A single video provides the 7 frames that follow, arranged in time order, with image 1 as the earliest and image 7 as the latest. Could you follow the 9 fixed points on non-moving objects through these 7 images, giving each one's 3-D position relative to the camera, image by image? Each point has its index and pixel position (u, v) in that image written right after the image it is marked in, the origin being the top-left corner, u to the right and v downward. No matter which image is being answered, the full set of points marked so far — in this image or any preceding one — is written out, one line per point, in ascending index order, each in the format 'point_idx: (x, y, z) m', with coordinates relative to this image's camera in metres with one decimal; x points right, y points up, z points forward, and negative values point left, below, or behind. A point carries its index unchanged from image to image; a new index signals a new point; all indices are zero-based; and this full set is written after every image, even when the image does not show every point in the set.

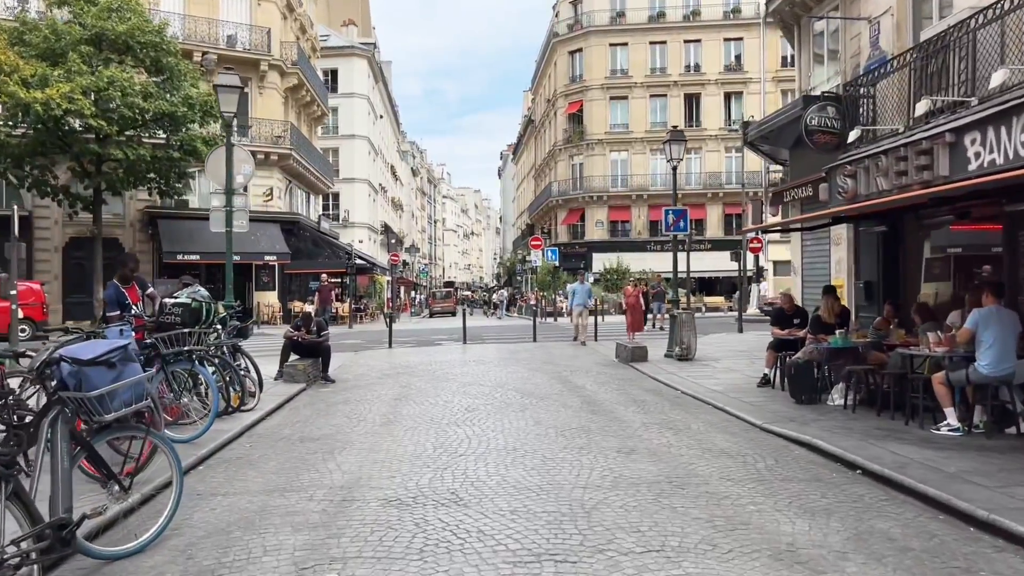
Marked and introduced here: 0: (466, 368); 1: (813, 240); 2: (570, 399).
0: (-0.8, -1.4, +13.7) m
1: (+5.9, +0.9, +15.2) m
2: (+0.8, -1.4, +10.0) m
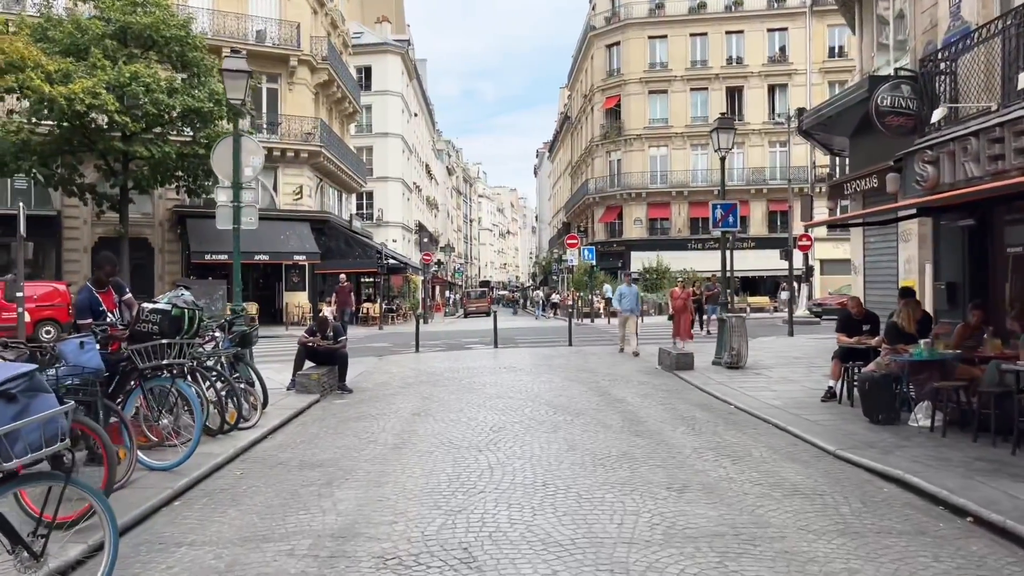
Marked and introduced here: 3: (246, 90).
0: (-0.2, -1.4, +12.6) m
1: (+6.5, +0.9, +13.8) m
2: (+1.1, -1.5, +8.9) m
3: (-3.6, +2.7, +10.6) m
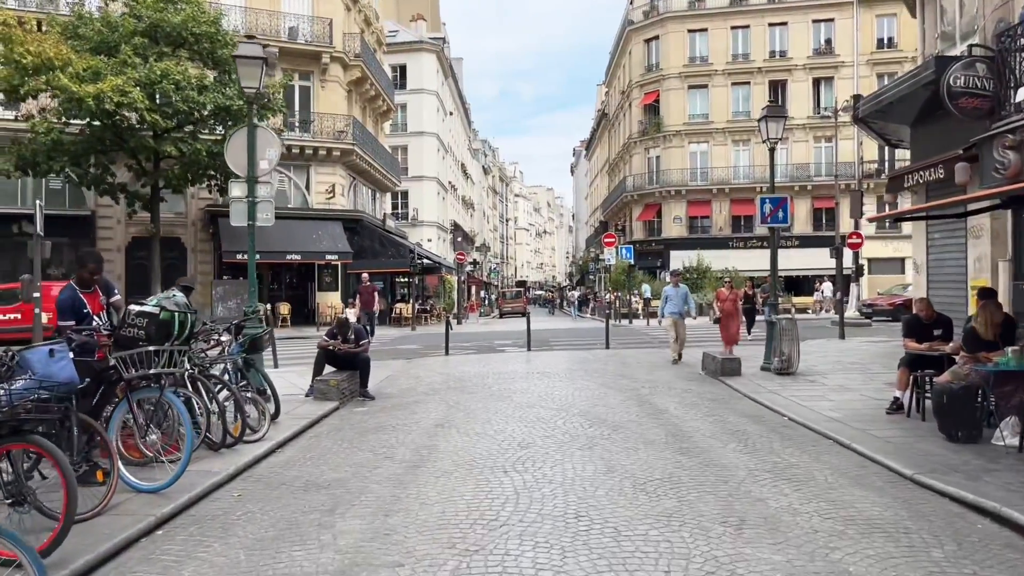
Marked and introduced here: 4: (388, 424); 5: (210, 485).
0: (+0.3, -1.4, +11.8) m
1: (+7.0, +0.9, +12.7) m
2: (+1.5, -1.5, +8.1) m
3: (-3.2, +2.7, +10.0) m
4: (-1.4, -1.5, +8.6) m
5: (-2.3, -1.5, +6.0) m
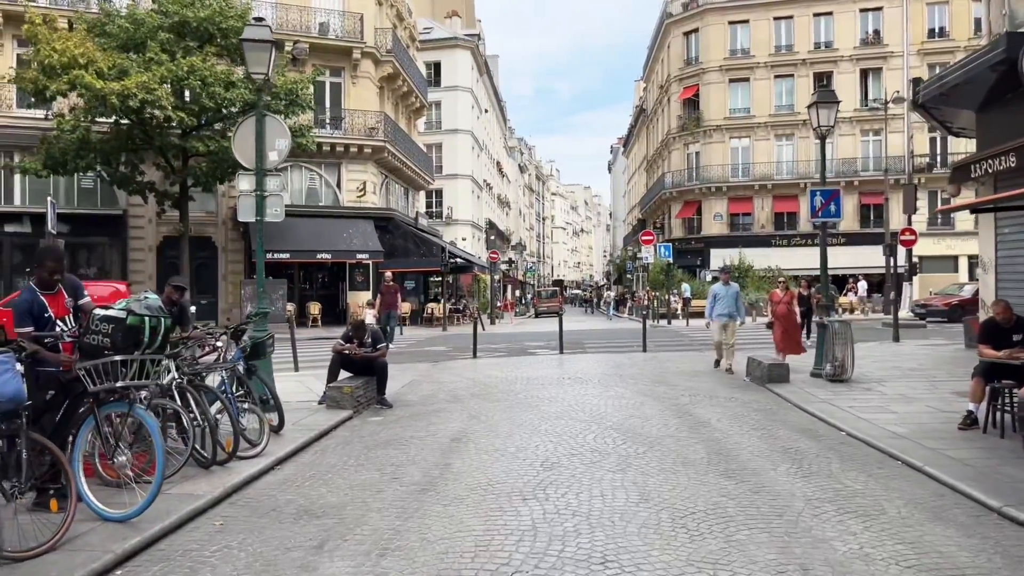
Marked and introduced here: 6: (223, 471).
0: (+0.7, -1.4, +11.0) m
1: (+7.5, +0.9, +11.6) m
2: (+1.7, -1.5, +7.2) m
3: (-2.9, +2.7, +9.3) m
4: (-1.1, -1.5, +7.9) m
5: (-2.2, -1.5, +5.3) m
6: (-2.4, -1.5, +6.4) m
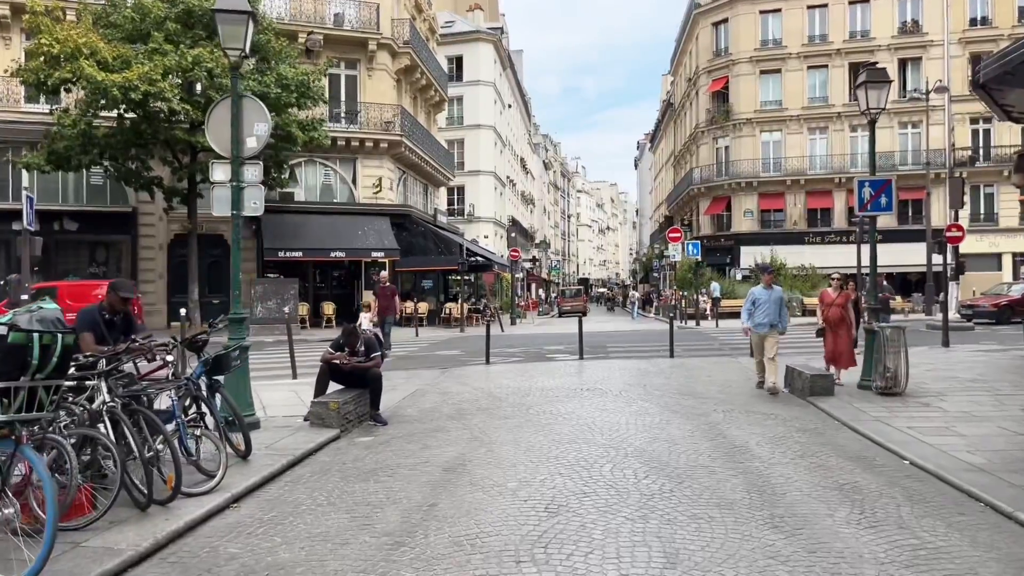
0: (+0.8, -1.5, +9.9) m
1: (+7.6, +0.9, +10.2) m
2: (+1.7, -1.5, +6.0) m
3: (-2.8, +2.6, +8.3) m
4: (-1.1, -1.5, +6.8) m
5: (-2.2, -1.5, +4.2) m
6: (-2.4, -1.5, +5.3) m
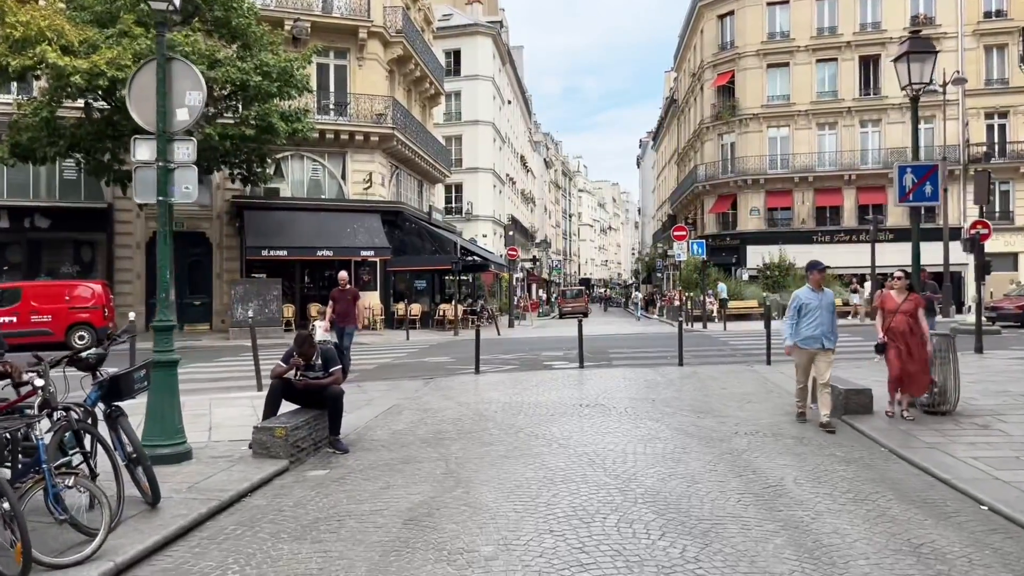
0: (+0.7, -1.5, +8.4) m
1: (+7.5, +0.9, +8.8) m
2: (+1.5, -1.5, +4.6) m
3: (-2.9, +2.6, +6.9) m
4: (-1.2, -1.6, +5.4) m
5: (-2.4, -1.6, +2.8) m
6: (-2.5, -1.5, +3.9) m
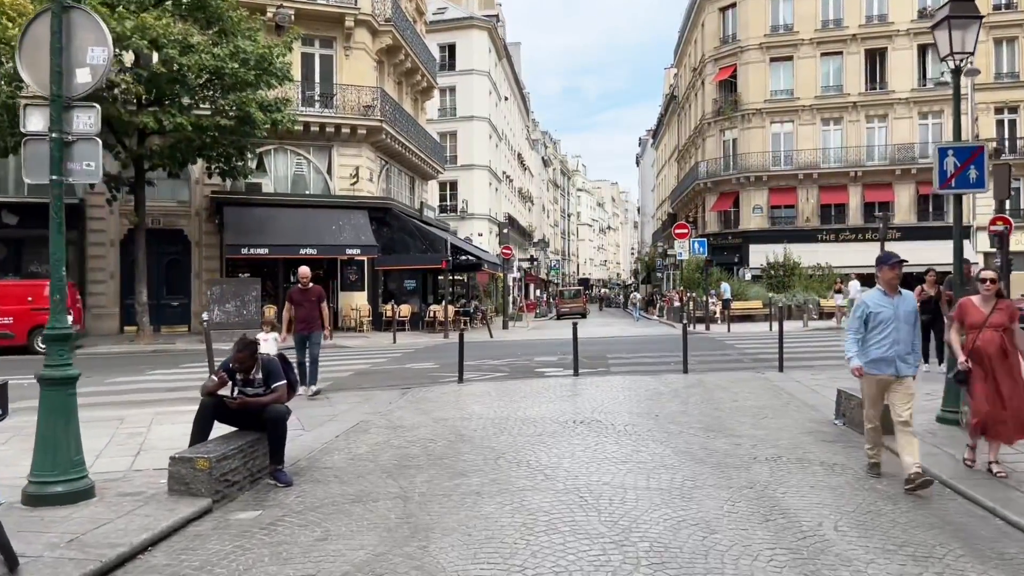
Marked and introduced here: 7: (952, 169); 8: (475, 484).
0: (+0.5, -1.5, +7.2) m
1: (+7.3, +0.9, +7.5) m
2: (+1.4, -1.5, +3.4) m
3: (-3.1, +2.6, +5.6) m
4: (-1.4, -1.6, +4.1) m
5: (-2.6, -1.6, +1.6) m
6: (-2.7, -1.5, +2.7) m
7: (+4.7, +1.3, +8.3) m
8: (-0.3, -1.5, +6.0) m
